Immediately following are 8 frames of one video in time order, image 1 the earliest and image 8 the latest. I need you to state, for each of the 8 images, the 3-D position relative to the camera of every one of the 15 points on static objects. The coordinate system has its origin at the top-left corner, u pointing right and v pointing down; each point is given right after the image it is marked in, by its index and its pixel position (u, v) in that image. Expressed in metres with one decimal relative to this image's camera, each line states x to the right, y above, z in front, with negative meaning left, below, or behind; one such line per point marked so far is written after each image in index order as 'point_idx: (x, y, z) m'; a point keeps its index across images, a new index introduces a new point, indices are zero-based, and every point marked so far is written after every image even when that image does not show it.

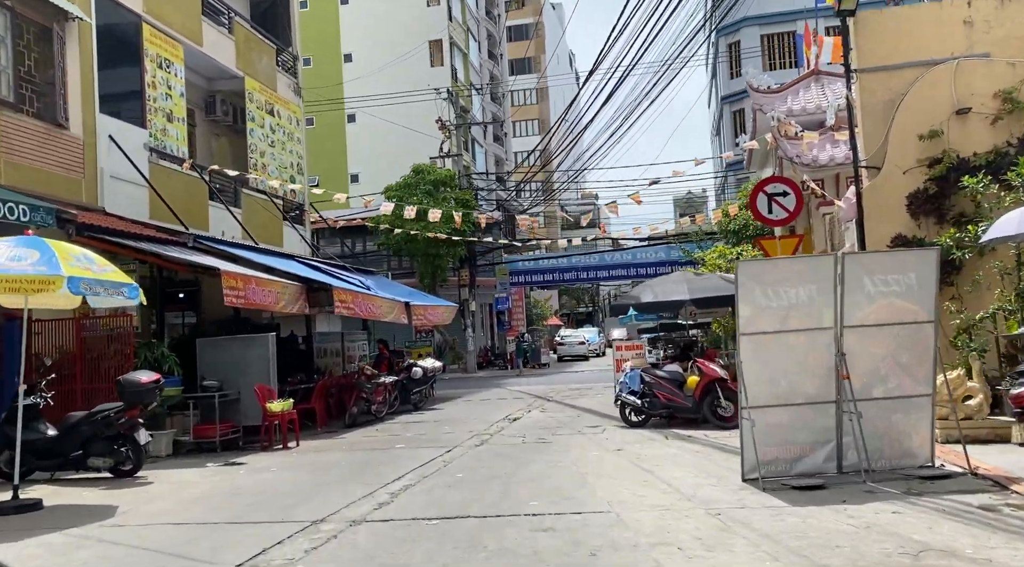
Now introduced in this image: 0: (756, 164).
0: (+5.3, +2.6, +17.7) m
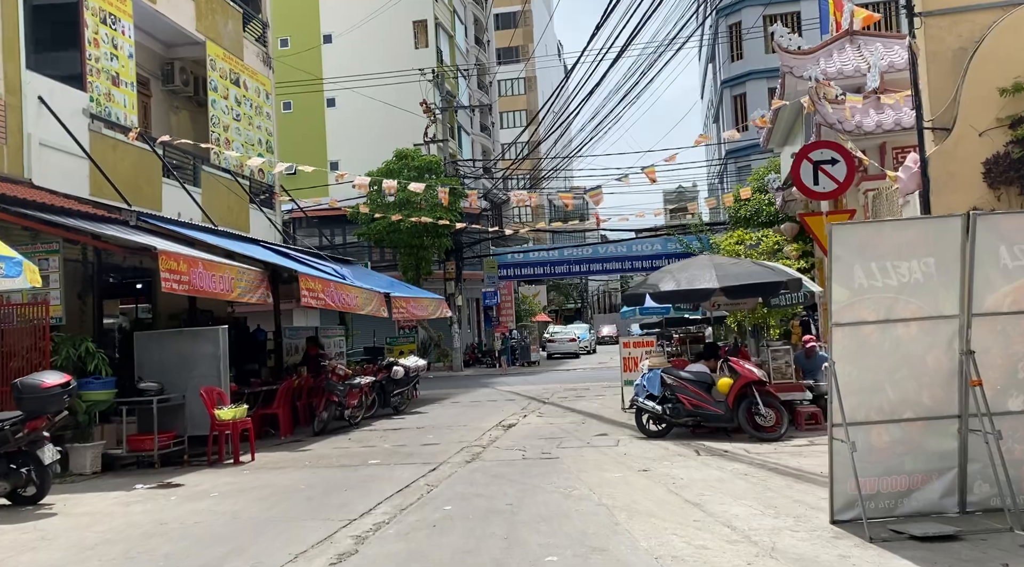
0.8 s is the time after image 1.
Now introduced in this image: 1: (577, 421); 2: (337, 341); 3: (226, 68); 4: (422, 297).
0: (+5.2, +2.8, +16.0) m
1: (+0.9, -2.0, +11.9) m
2: (-4.2, -1.4, +19.8) m
3: (-6.1, +4.6, +17.6) m
4: (-2.0, -0.3, +18.0) m
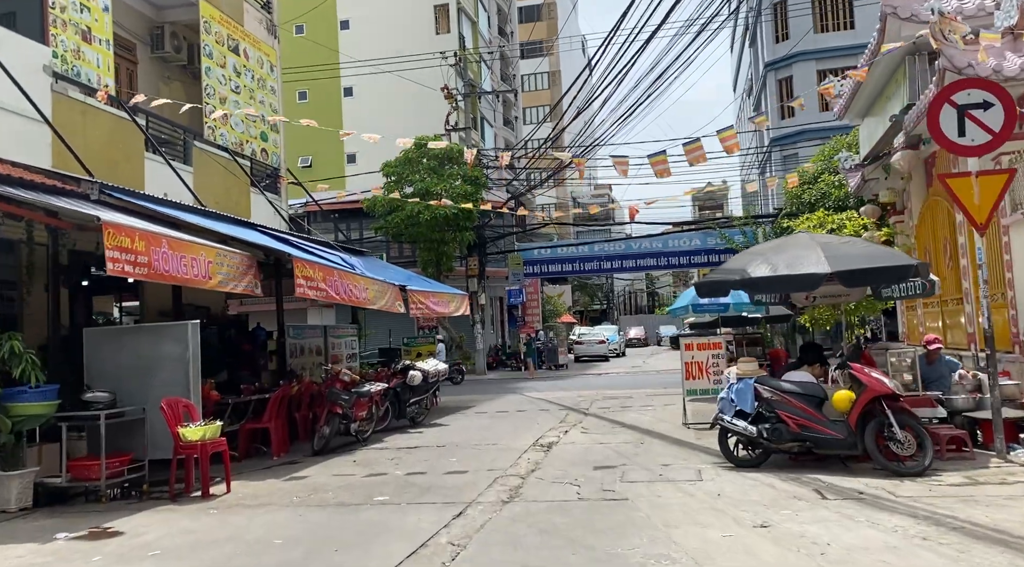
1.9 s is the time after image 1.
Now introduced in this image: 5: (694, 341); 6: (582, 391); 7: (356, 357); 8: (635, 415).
0: (+5.8, +3.0, +13.8) m
1: (+1.4, -1.8, +9.7) m
2: (-3.5, -1.2, +17.7) m
3: (-5.4, +4.7, +15.6) m
4: (-1.3, -0.2, +15.9) m
5: (+2.4, -0.8, +11.1) m
6: (+1.6, -2.5, +19.5) m
7: (-3.4, -1.6, +18.1) m
8: (+1.9, -2.1, +13.0) m
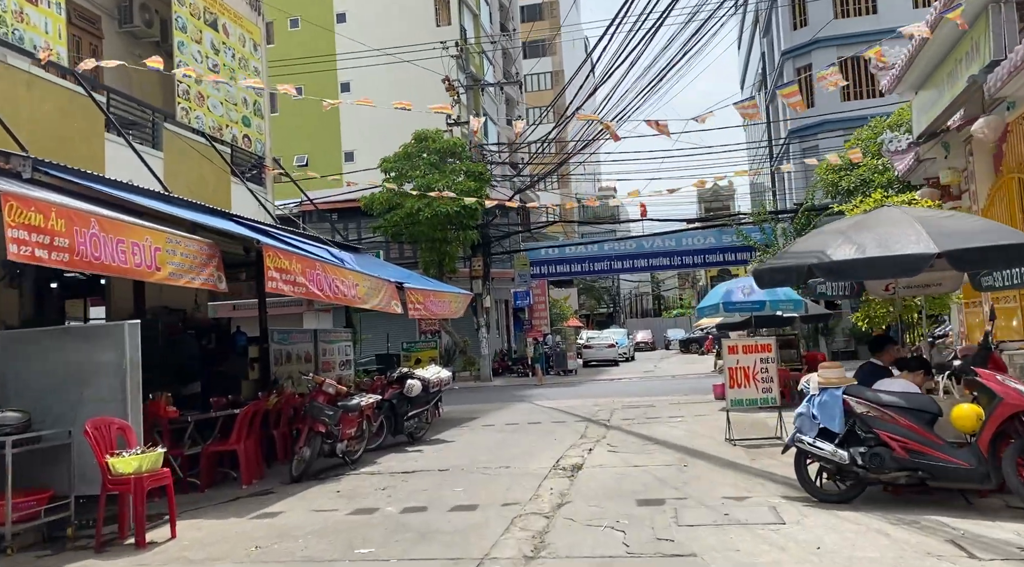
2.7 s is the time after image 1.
0: (+5.9, +3.1, +12.2) m
1: (+1.6, -1.8, +8.1) m
2: (-3.3, -1.2, +16.1) m
3: (-5.3, +4.7, +14.0) m
4: (-1.2, -0.1, +14.3) m
5: (+2.6, -0.7, +9.5) m
6: (+1.8, -2.5, +17.9) m
7: (-3.2, -1.6, +16.5) m
8: (+2.1, -2.0, +11.4) m
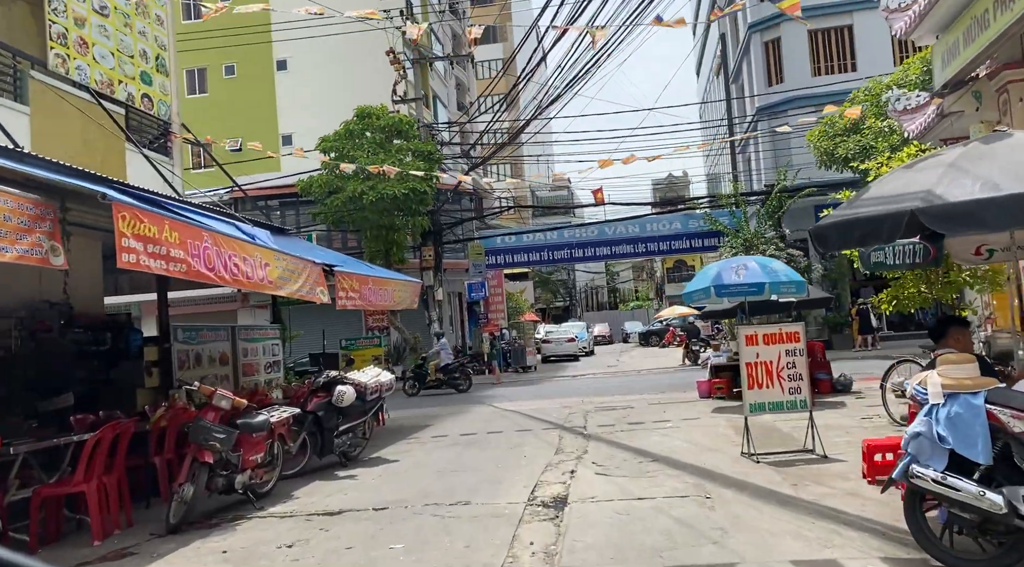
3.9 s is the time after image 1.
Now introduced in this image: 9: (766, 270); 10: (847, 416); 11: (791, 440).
0: (+5.3, +3.4, +10.3) m
1: (+1.3, -1.5, +6.0) m
2: (-4.1, -1.0, +13.8) m
3: (-6.0, +4.9, +11.5) m
4: (-1.8, +0.1, +12.1) m
5: (+2.2, -0.4, +7.5) m
6: (+1.0, -2.2, +15.8) m
7: (-4.0, -1.4, +14.1) m
8: (+1.6, -1.7, +9.3) m
9: (+3.7, +0.2, +12.0) m
10: (+4.0, -1.6, +10.0) m
11: (+2.8, -1.6, +8.3) m
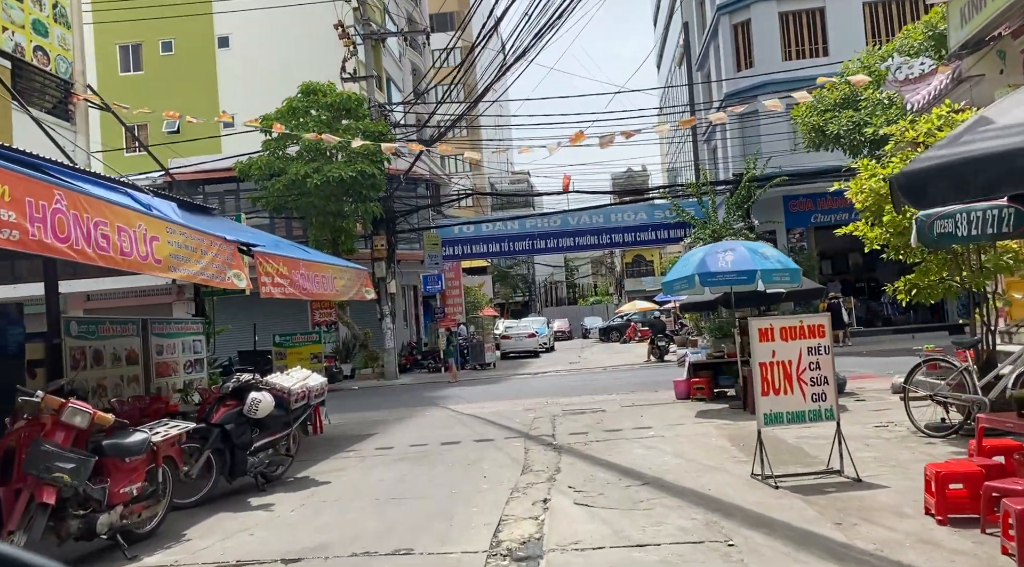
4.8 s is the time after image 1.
0: (+4.9, +3.5, +9.0) m
1: (+1.1, -1.4, +4.5) m
2: (-4.7, -0.8, +12.0) m
3: (-6.5, +5.1, +9.6) m
4: (-2.4, +0.3, +10.4) m
5: (+1.9, -0.3, +6.0) m
6: (+0.3, -2.0, +14.3) m
7: (-4.6, -1.2, +12.3) m
8: (+1.2, -1.6, +7.9) m
9: (+3.1, +0.3, +10.6) m
10: (+3.6, -1.5, +8.6) m
11: (+2.5, -1.4, +6.9) m
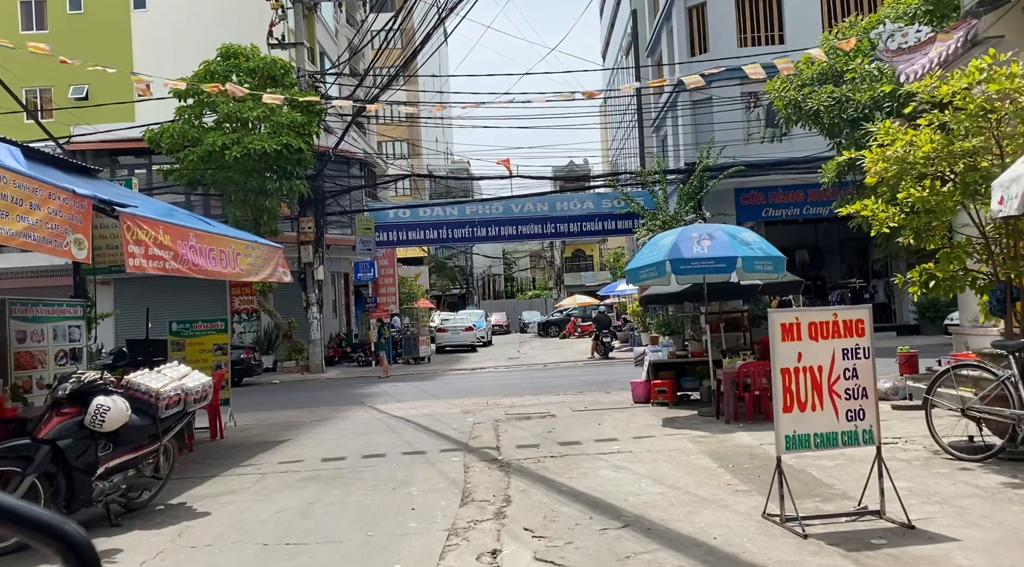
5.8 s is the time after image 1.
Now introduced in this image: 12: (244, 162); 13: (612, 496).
0: (+4.4, +3.6, +7.7) m
1: (+0.8, -1.3, +3.0) m
2: (-5.4, -0.5, +10.0) m
3: (-6.9, +5.4, +7.4) m
4: (-3.0, +0.5, +8.6) m
5: (+1.6, -0.2, +4.6) m
6: (-0.7, -1.8, +12.7) m
7: (-5.4, -0.9, +10.4) m
8: (+0.7, -1.5, +6.3) m
9: (+2.5, +0.5, +9.2) m
10: (+3.1, -1.4, +7.3) m
11: (+2.0, -1.3, +5.5) m
12: (-6.3, +2.9, +19.5) m
13: (+0.7, -1.4, +5.5) m
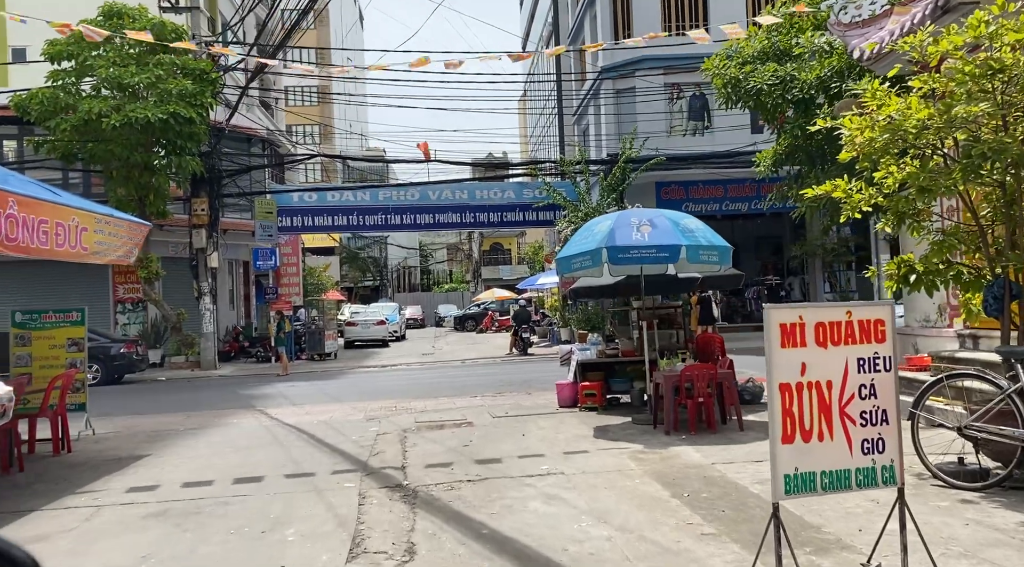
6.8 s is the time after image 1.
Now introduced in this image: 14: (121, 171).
0: (+3.7, +3.6, +6.8) m
1: (+0.6, -1.2, +1.8) m
2: (-6.3, -0.3, +8.1) m
3: (-7.5, +5.6, +5.4) m
4: (-3.7, +0.7, +7.0) m
5: (+1.2, -0.1, +3.4) m
6: (-1.9, -1.7, +11.3) m
7: (-6.4, -0.7, +8.5) m
8: (+0.2, -1.4, +5.1) m
9: (+1.6, +0.5, +8.1) m
10: (+2.4, -1.3, +6.3) m
11: (+1.6, -1.3, +4.4) m
12: (-8.1, +3.2, +17.4) m
13: (+0.2, -1.3, +4.3) m
14: (-8.4, +2.4, +17.9) m
